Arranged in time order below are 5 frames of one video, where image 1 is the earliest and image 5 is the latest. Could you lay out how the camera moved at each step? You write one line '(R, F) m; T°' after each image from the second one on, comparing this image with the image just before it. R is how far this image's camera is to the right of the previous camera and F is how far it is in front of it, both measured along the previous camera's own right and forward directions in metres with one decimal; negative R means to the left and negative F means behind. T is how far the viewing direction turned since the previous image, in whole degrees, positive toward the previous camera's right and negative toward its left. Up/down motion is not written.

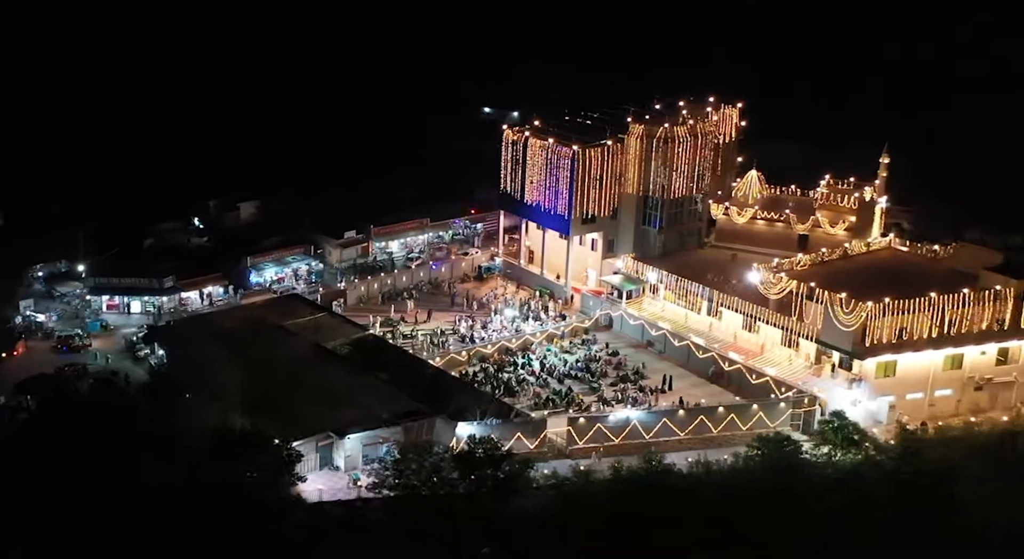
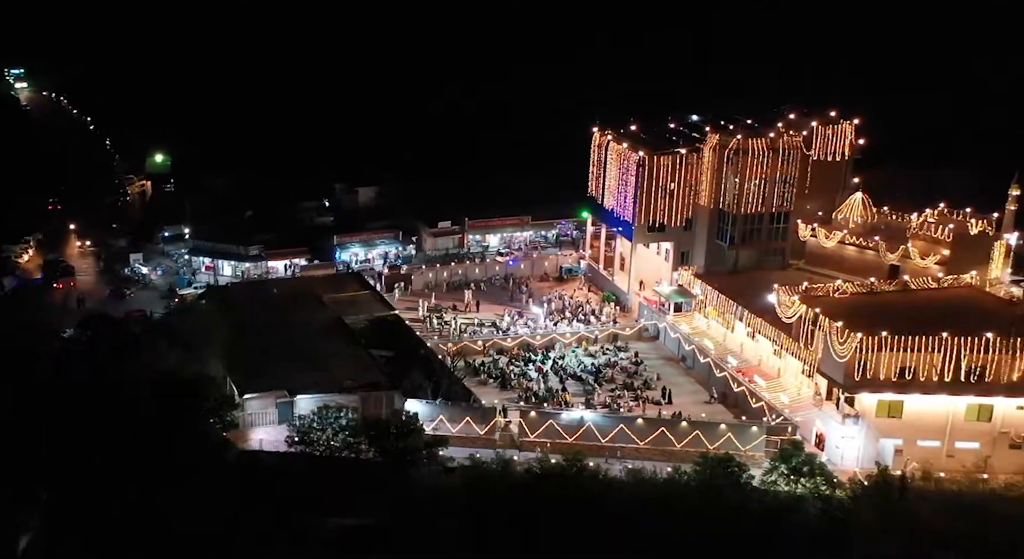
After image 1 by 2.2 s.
(+7.5, +0.7) m; -17°
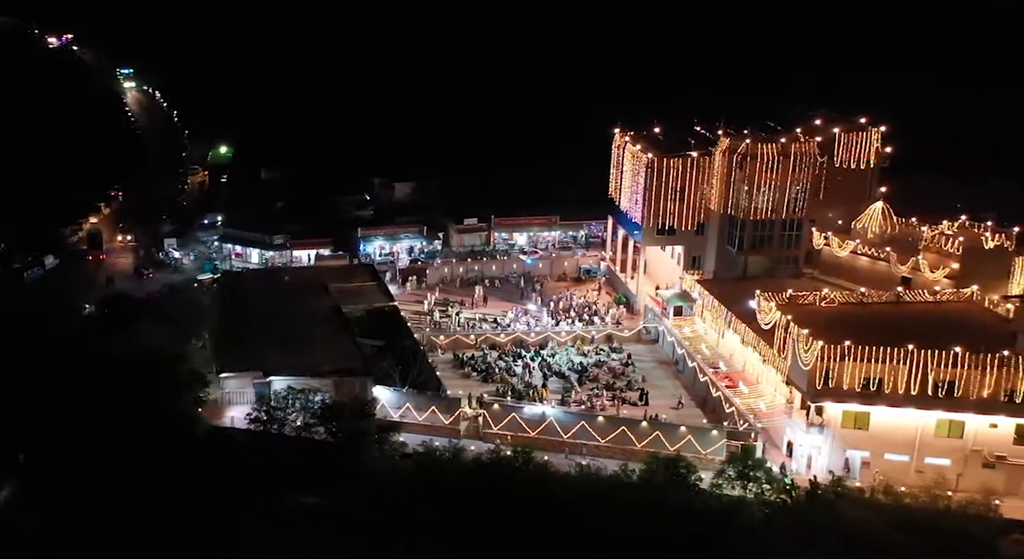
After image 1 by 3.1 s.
(+3.4, -0.3) m; -6°
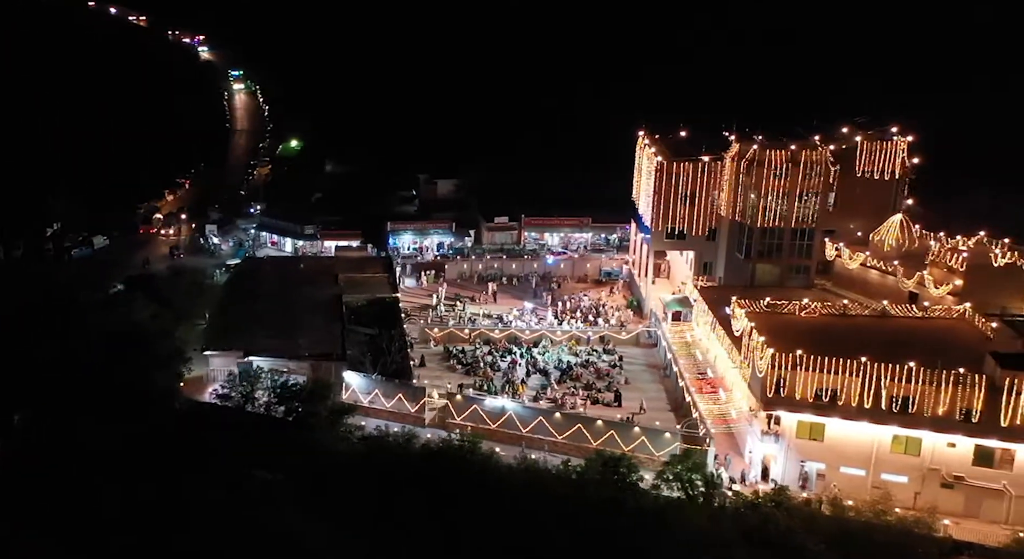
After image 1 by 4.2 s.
(+3.8, -0.3) m; -7°
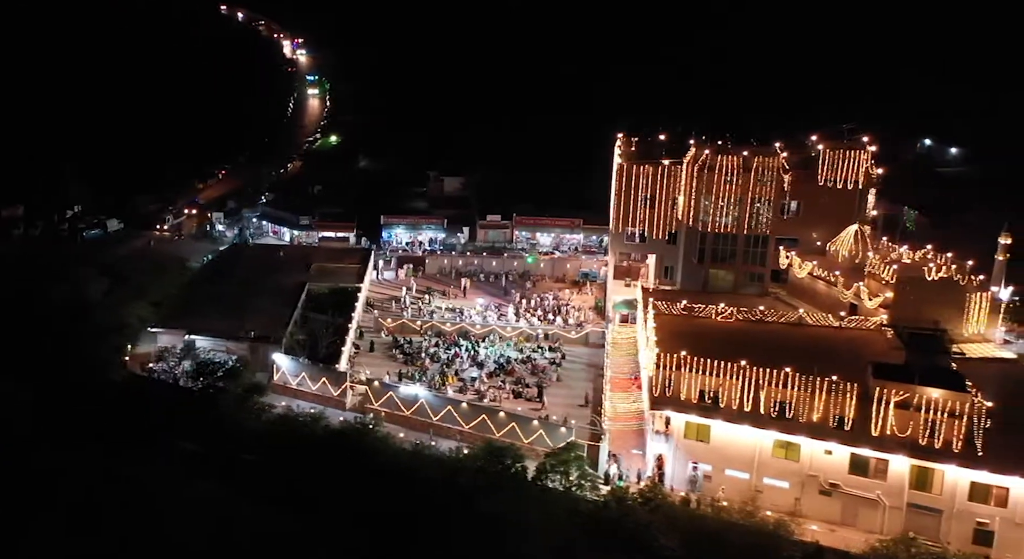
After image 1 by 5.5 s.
(+4.8, -0.8) m; -6°
